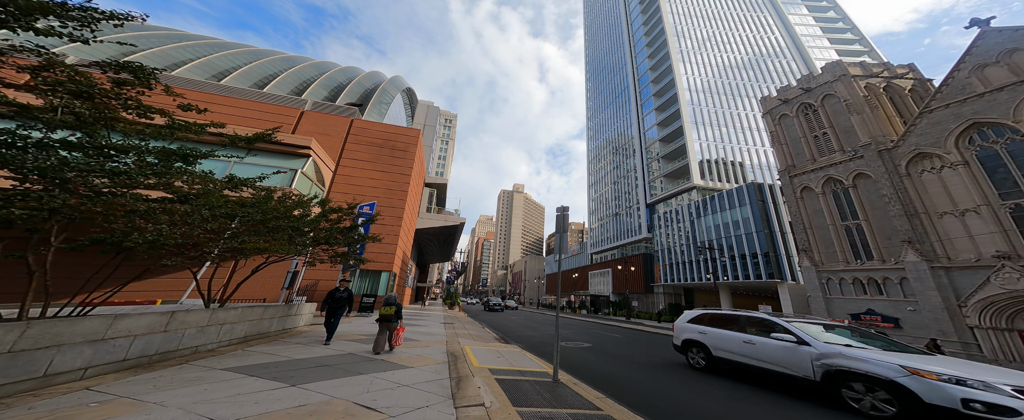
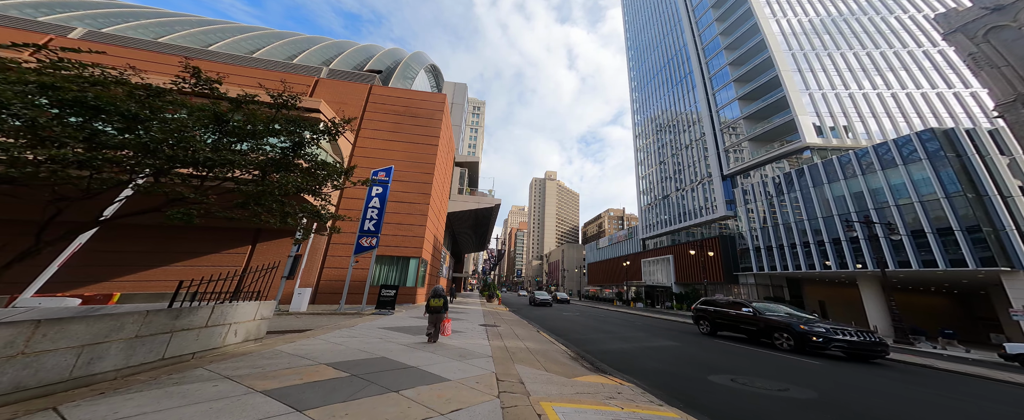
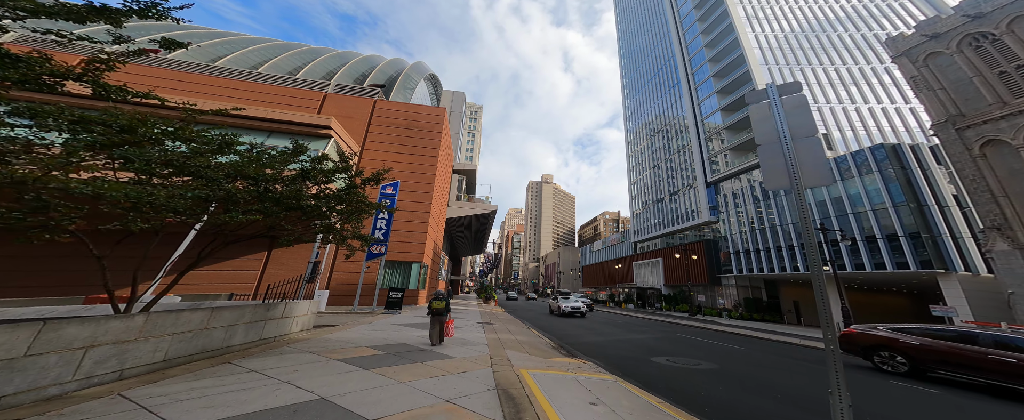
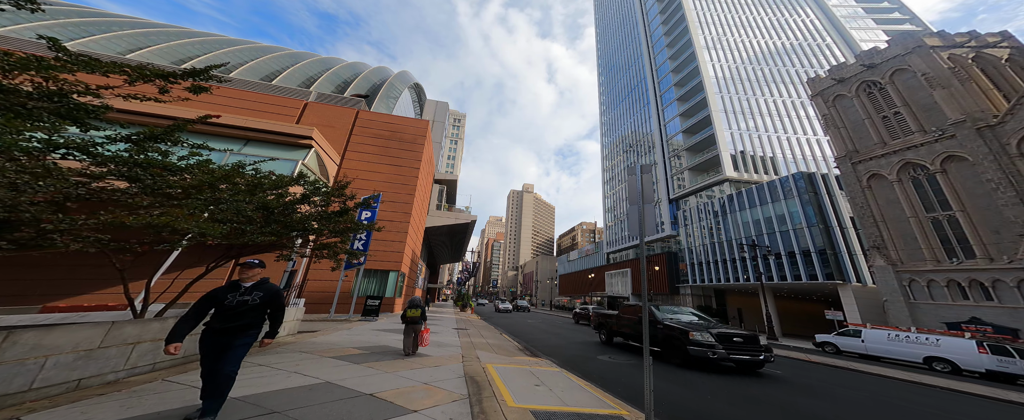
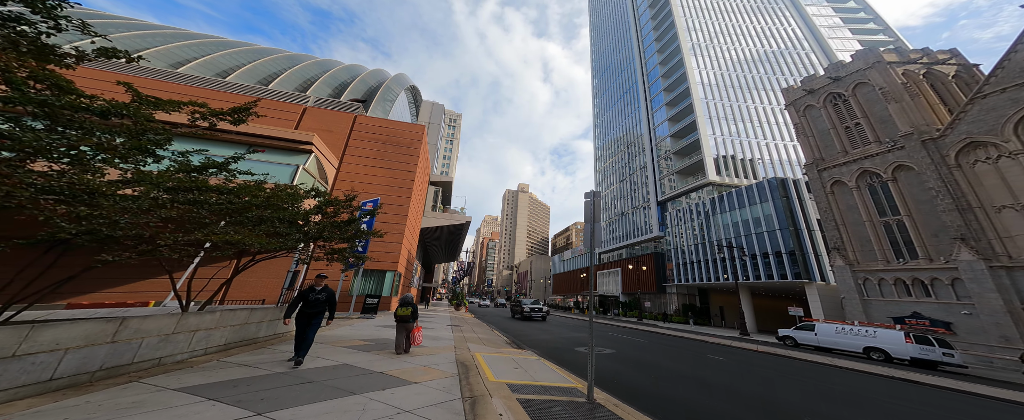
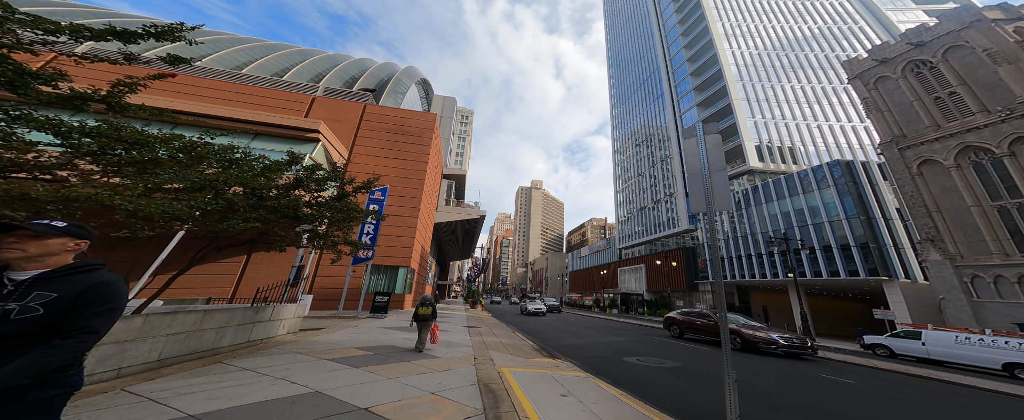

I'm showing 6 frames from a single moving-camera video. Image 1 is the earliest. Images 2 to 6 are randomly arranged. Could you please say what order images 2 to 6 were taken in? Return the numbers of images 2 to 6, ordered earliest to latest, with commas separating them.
5, 4, 6, 3, 2
